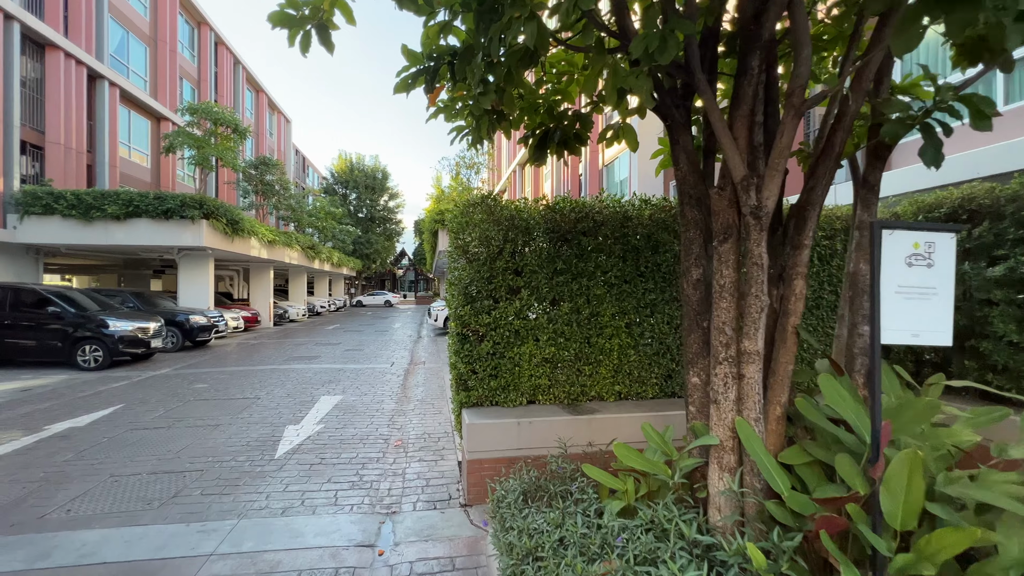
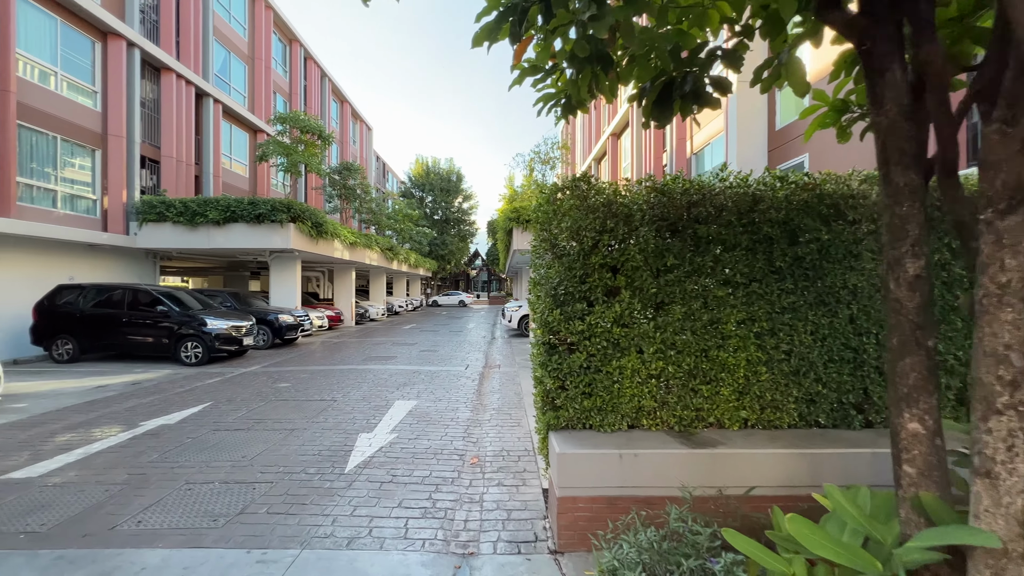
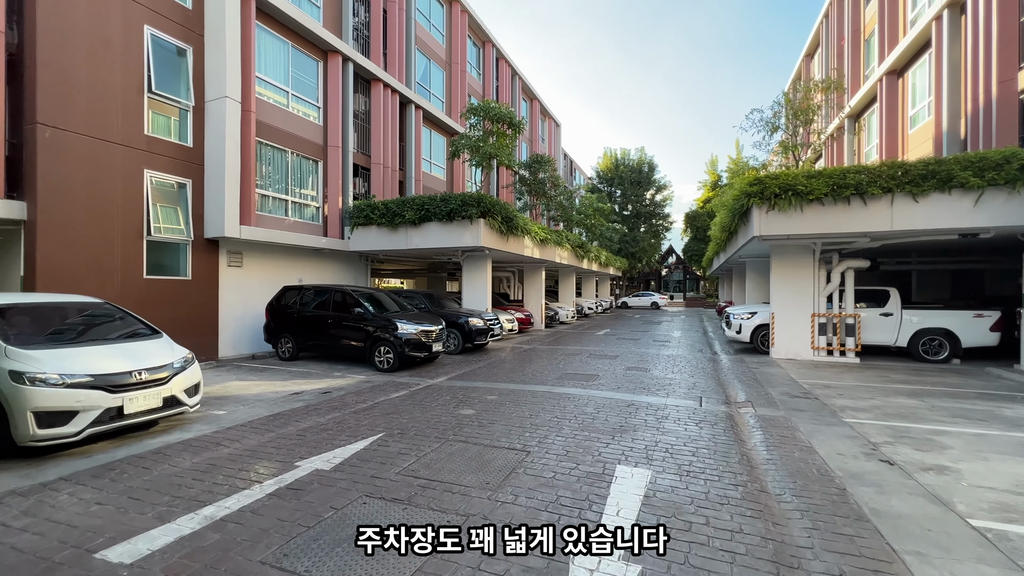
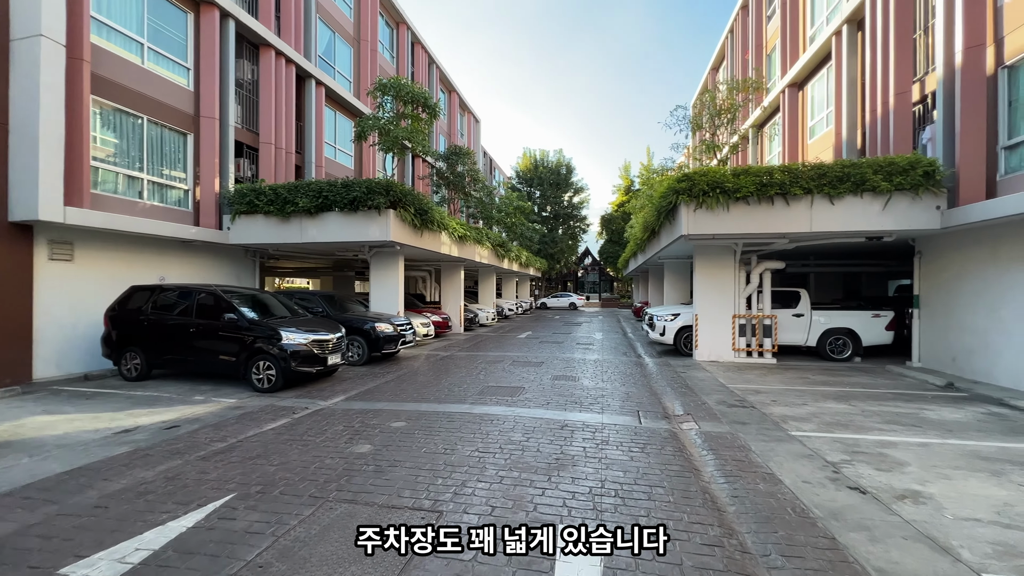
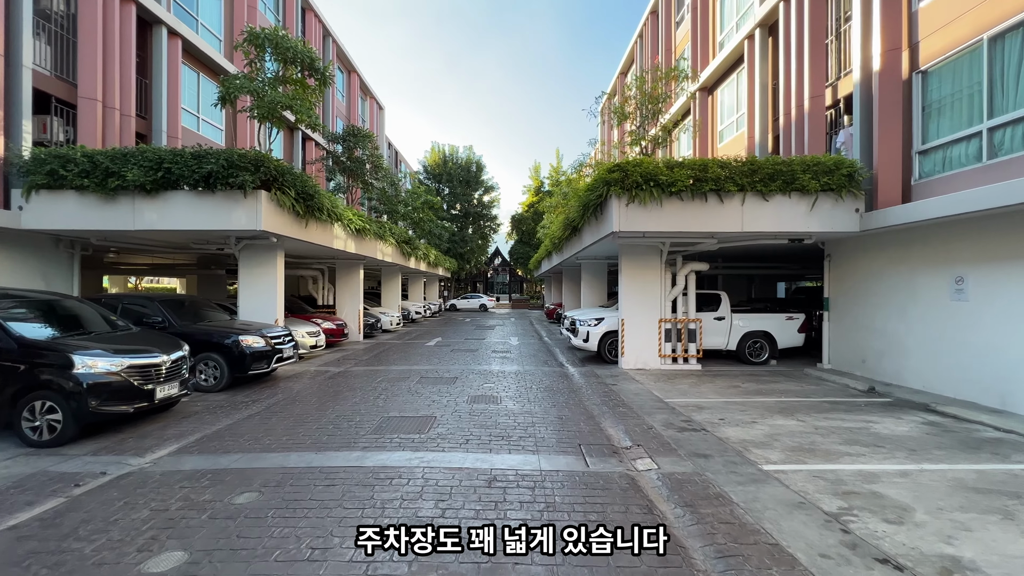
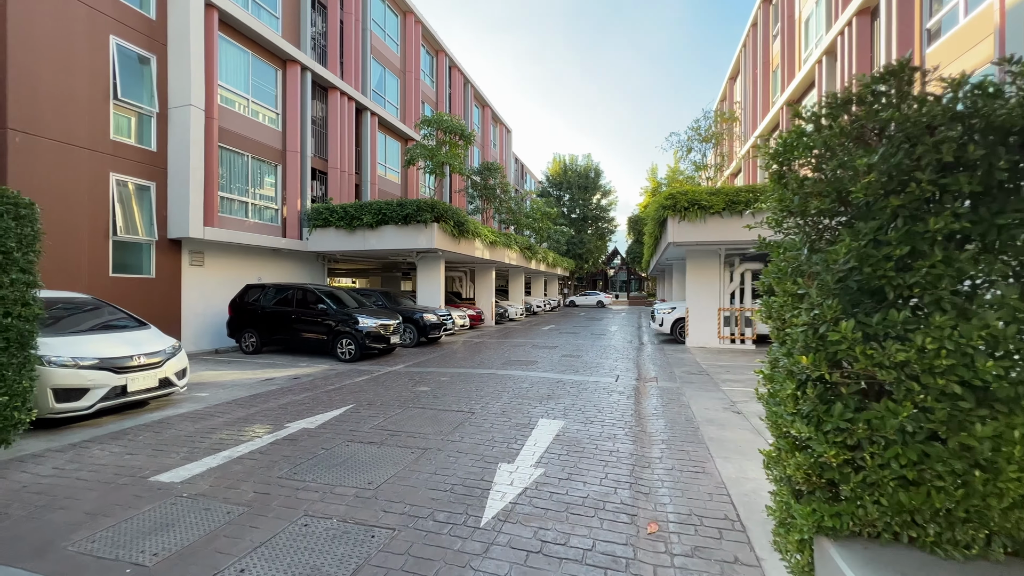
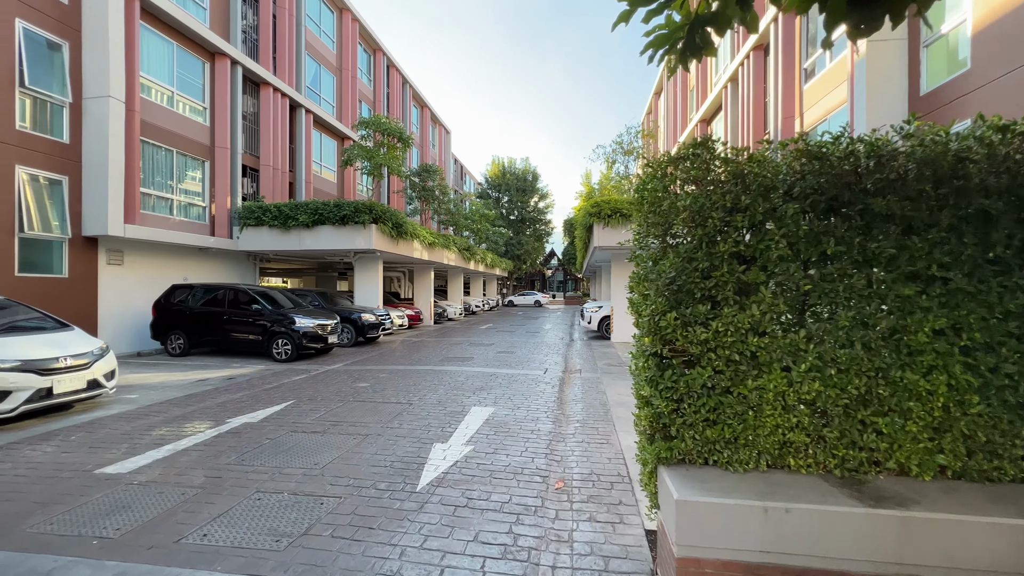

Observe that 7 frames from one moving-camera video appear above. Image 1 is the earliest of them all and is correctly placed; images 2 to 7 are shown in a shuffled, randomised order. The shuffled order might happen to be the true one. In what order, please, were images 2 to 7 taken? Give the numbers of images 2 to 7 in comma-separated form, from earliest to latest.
2, 7, 6, 3, 4, 5
